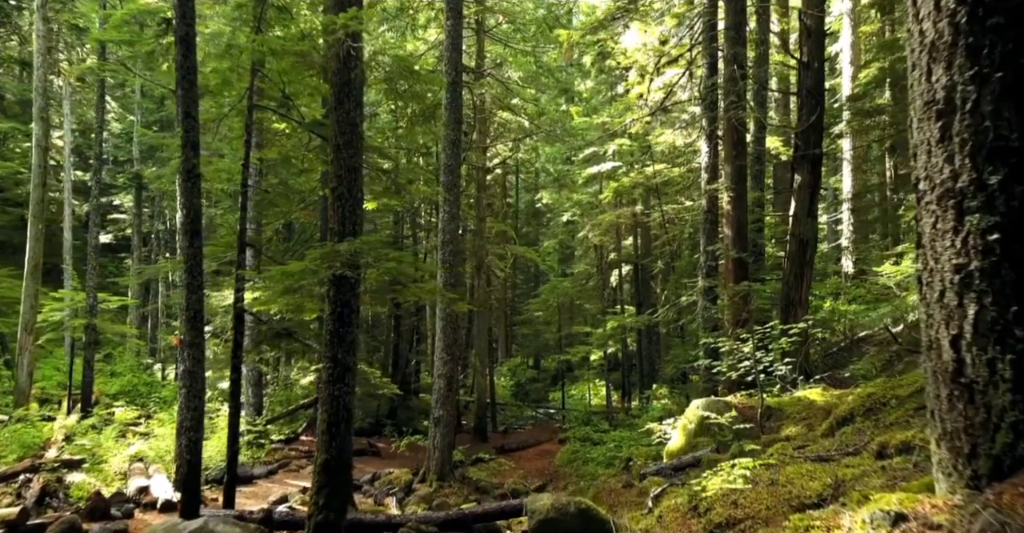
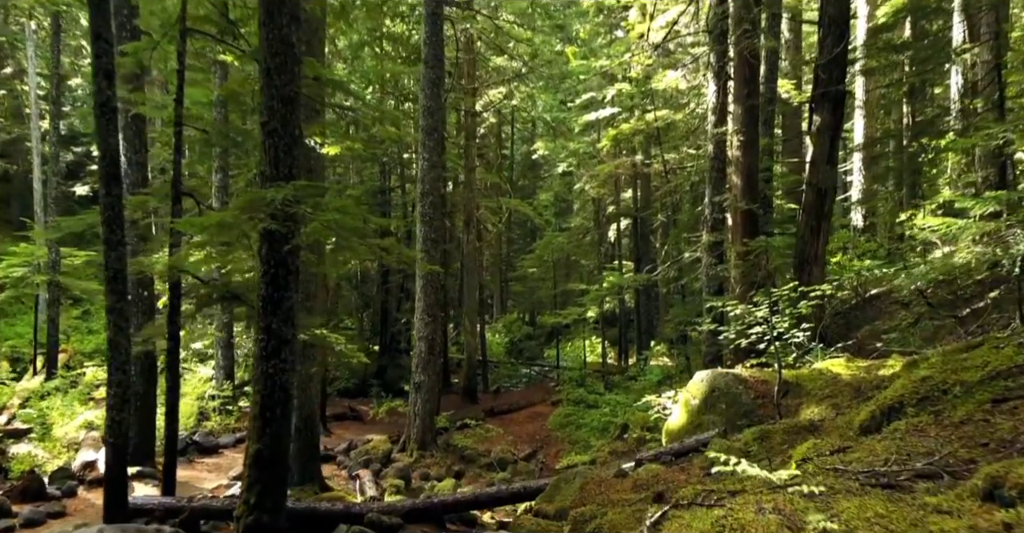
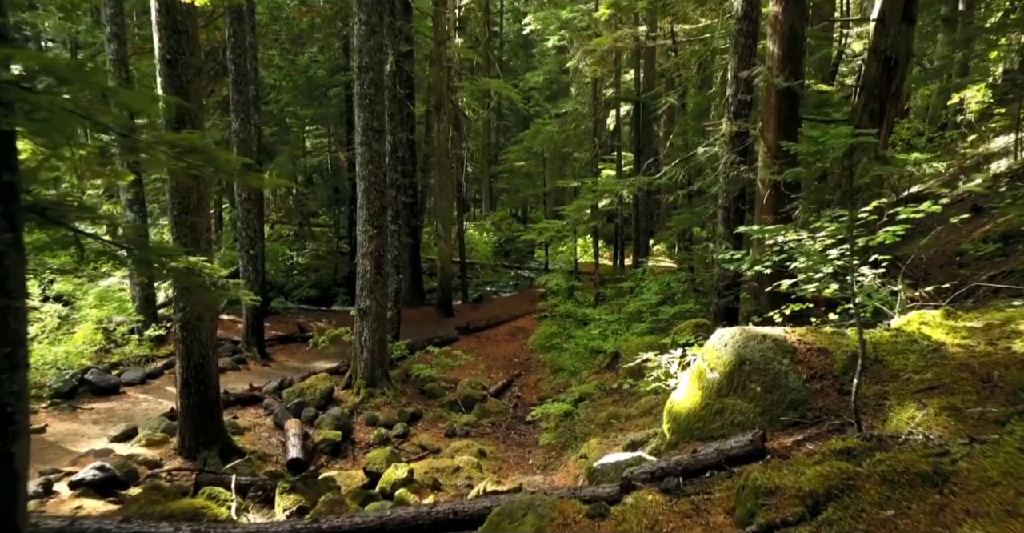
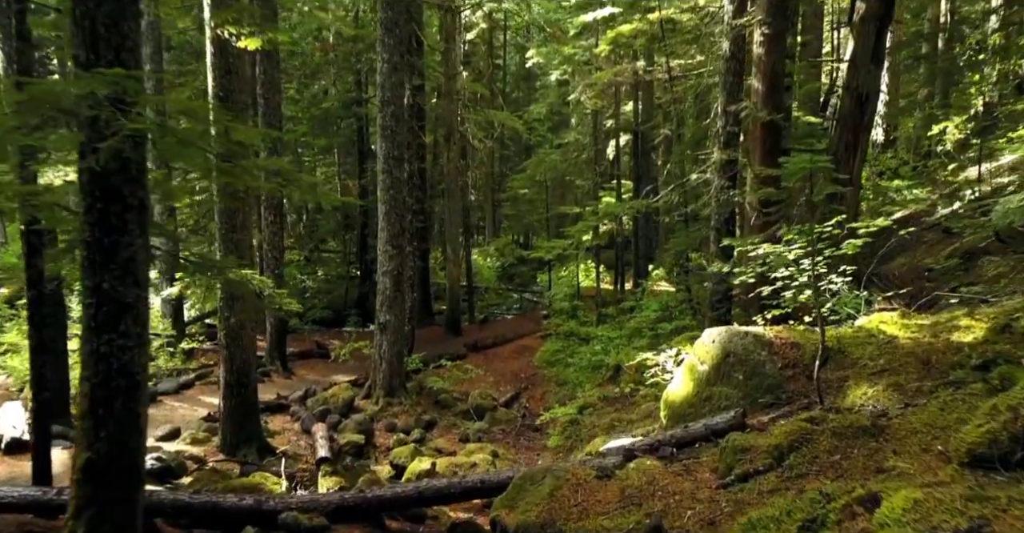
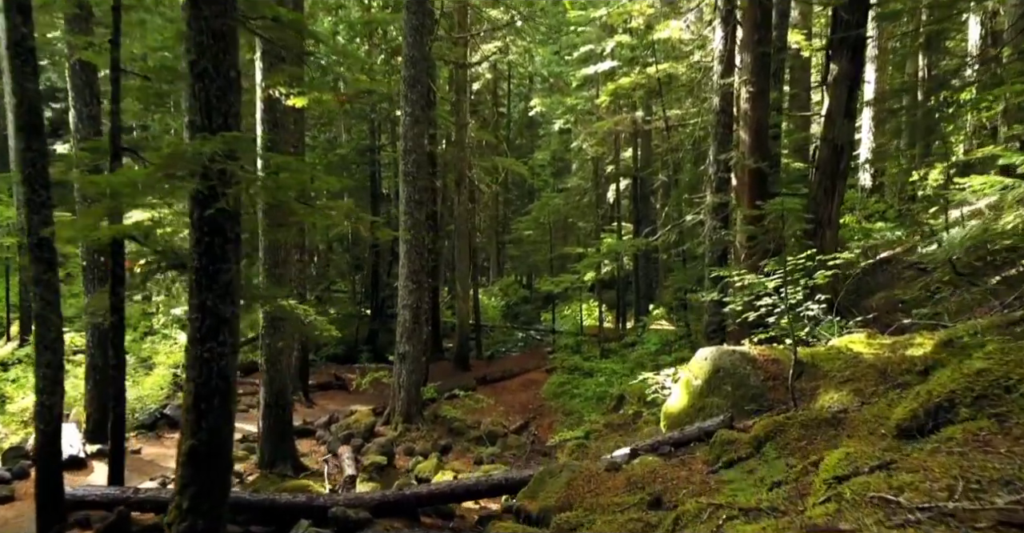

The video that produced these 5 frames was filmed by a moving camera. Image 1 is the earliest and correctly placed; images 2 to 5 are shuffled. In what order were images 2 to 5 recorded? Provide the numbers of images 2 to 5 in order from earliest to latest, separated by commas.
2, 5, 4, 3
